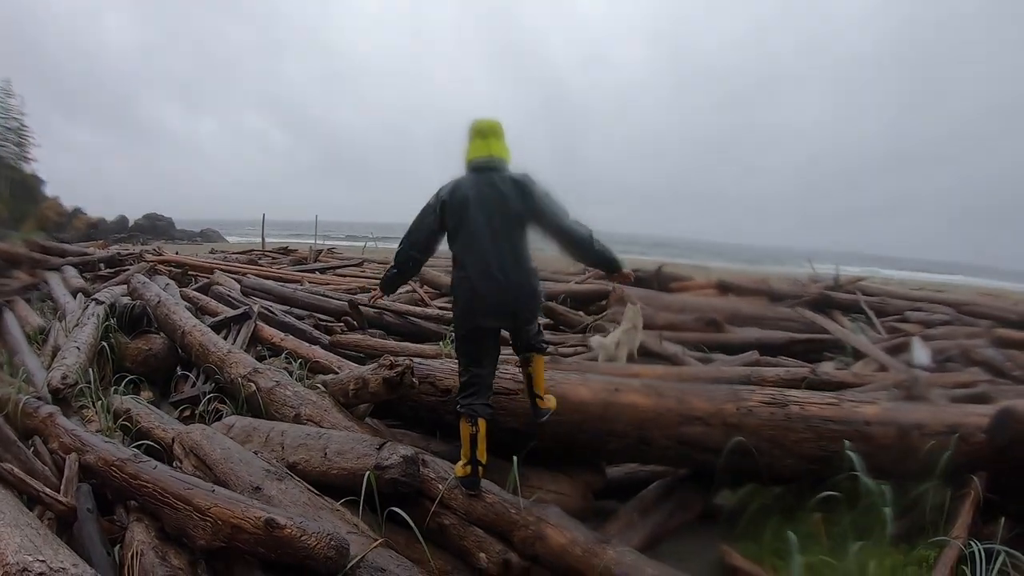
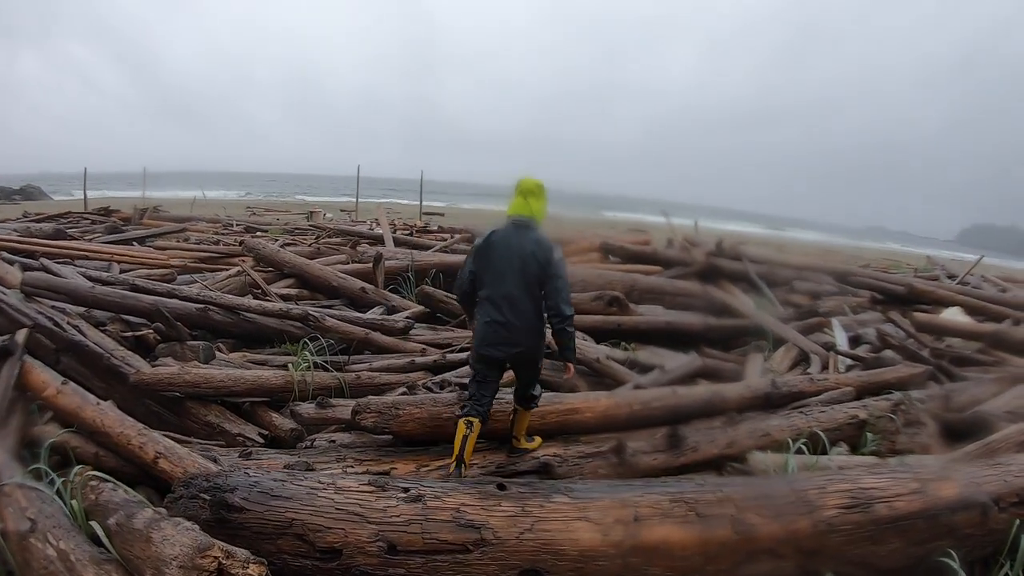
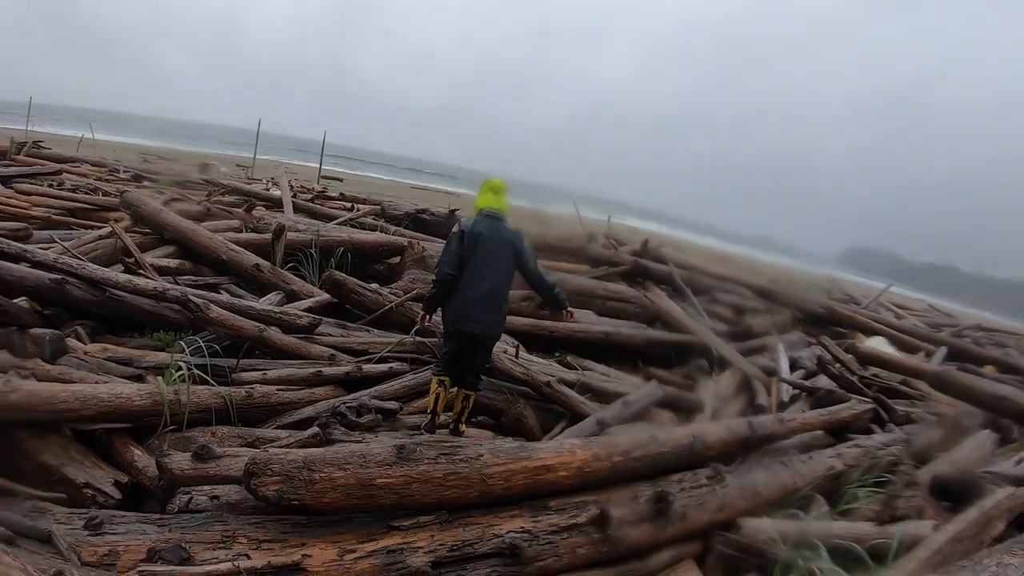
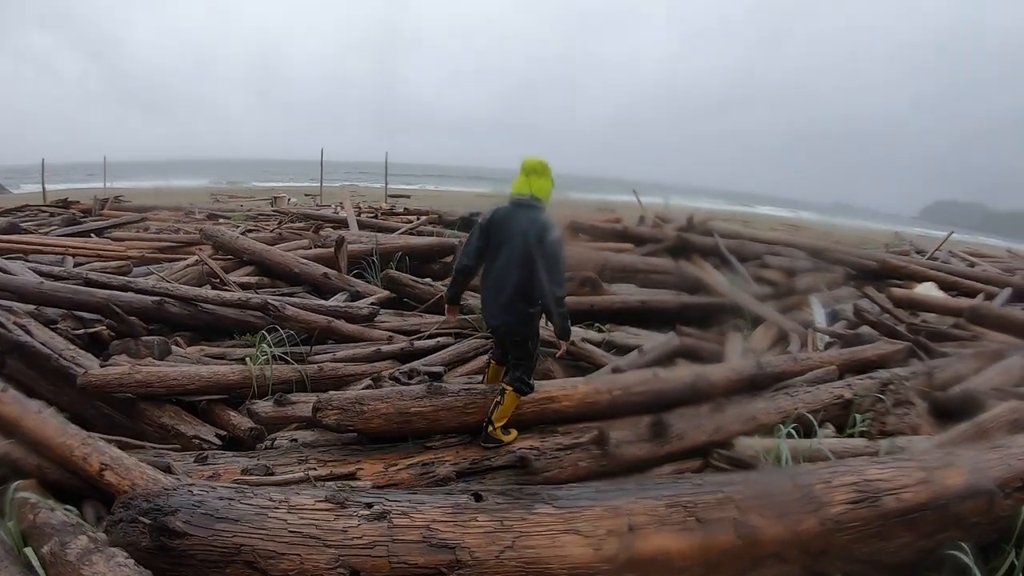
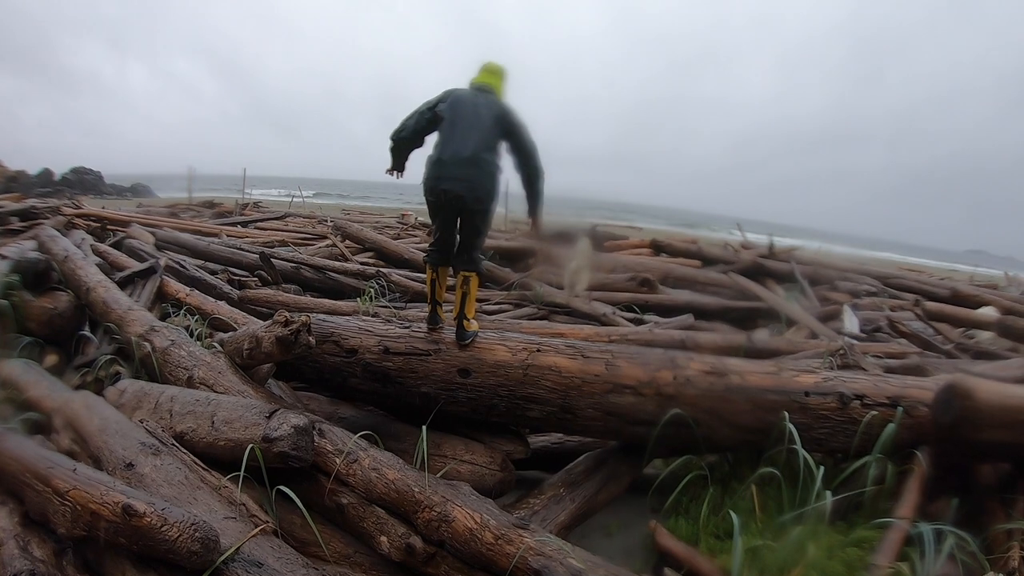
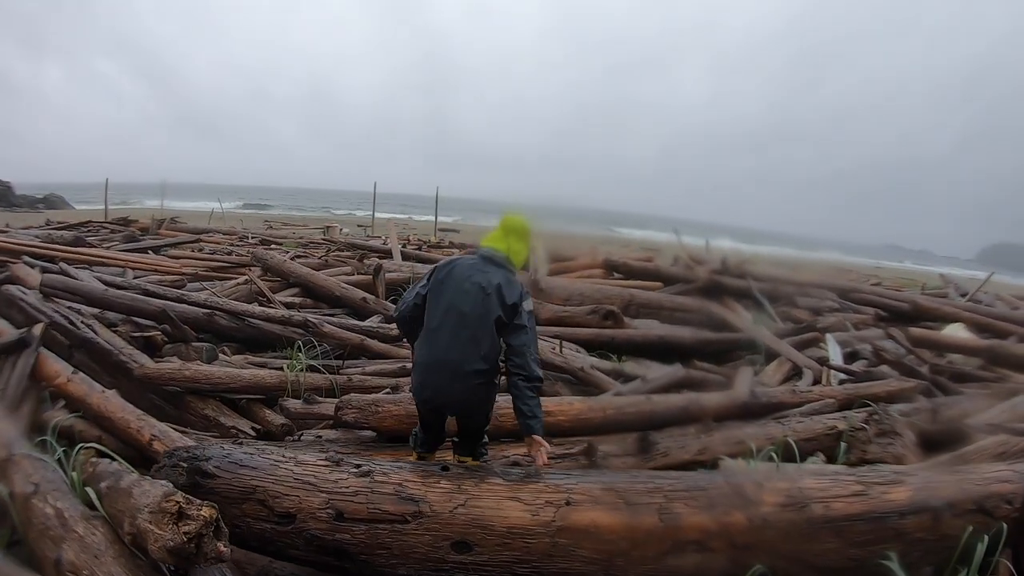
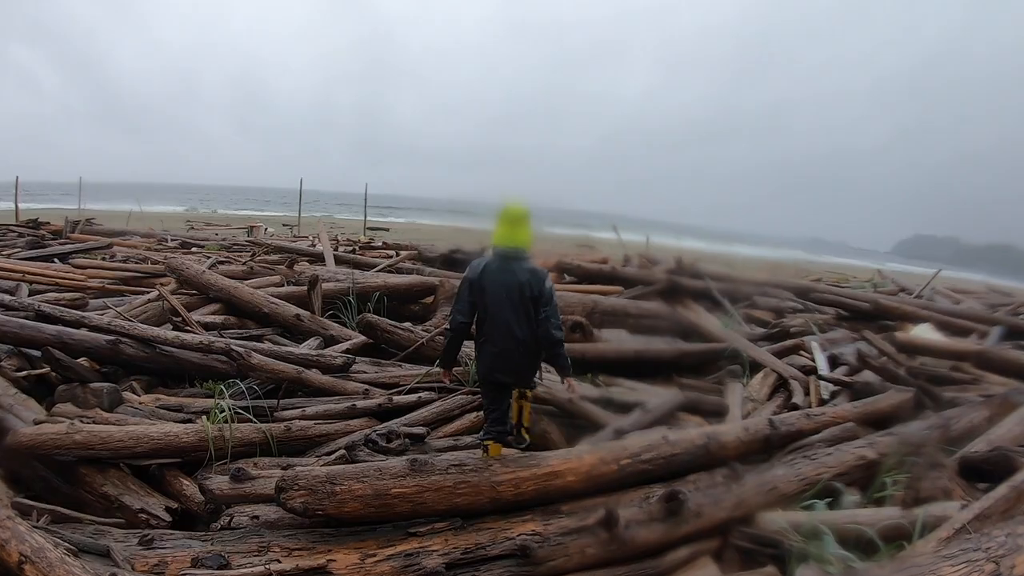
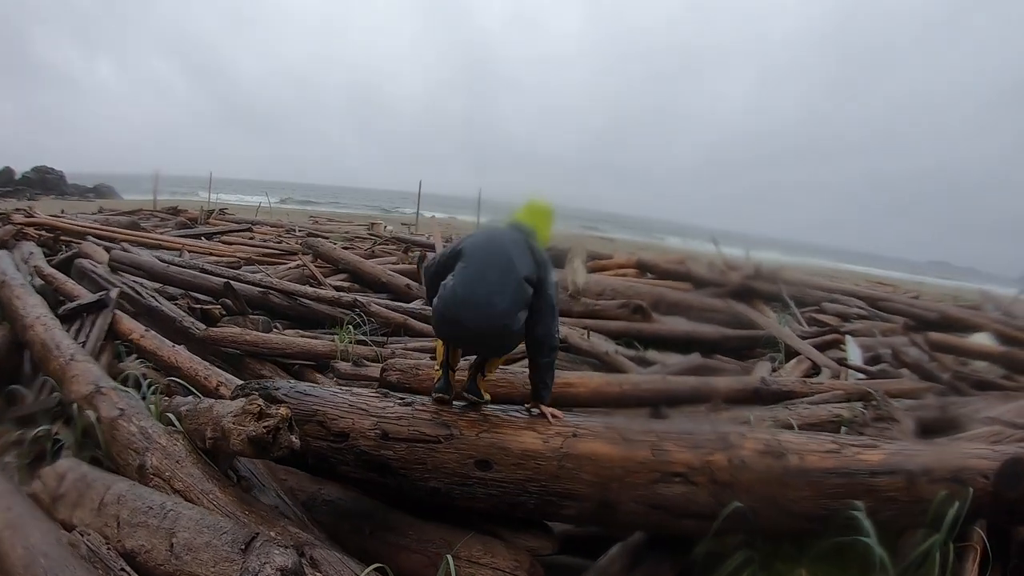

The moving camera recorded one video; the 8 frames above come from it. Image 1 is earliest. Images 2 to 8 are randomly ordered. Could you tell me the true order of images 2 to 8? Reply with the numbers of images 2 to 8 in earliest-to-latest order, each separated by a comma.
5, 8, 6, 2, 4, 7, 3
